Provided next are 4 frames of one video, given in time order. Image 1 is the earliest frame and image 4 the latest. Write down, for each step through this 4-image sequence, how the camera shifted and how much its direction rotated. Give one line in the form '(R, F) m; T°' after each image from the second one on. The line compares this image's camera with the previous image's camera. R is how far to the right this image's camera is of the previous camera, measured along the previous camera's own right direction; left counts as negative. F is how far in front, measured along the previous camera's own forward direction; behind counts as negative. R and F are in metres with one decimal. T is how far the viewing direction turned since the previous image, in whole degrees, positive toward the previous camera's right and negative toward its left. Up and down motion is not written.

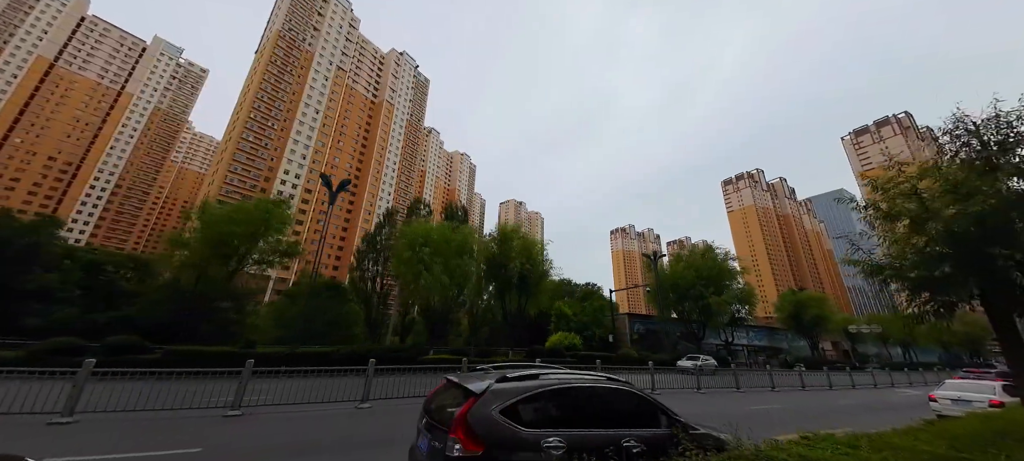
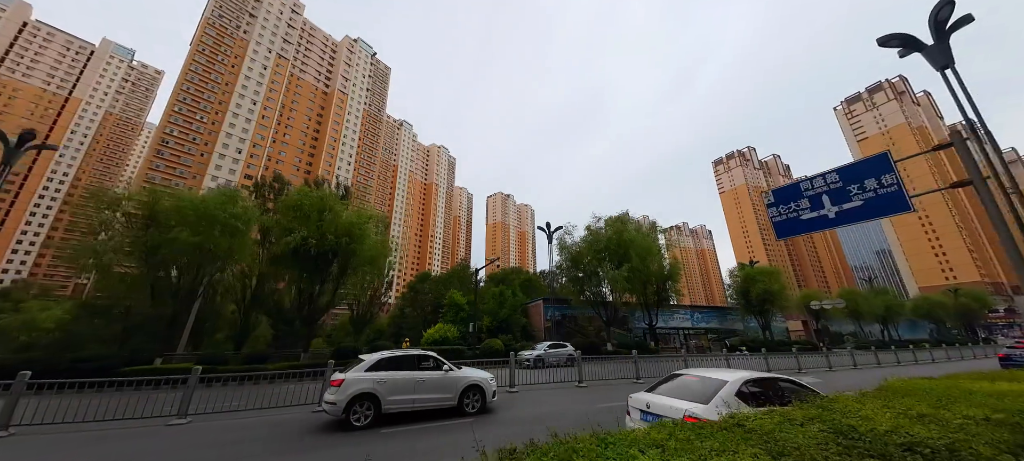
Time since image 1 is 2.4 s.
(+8.8, +4.0) m; -1°
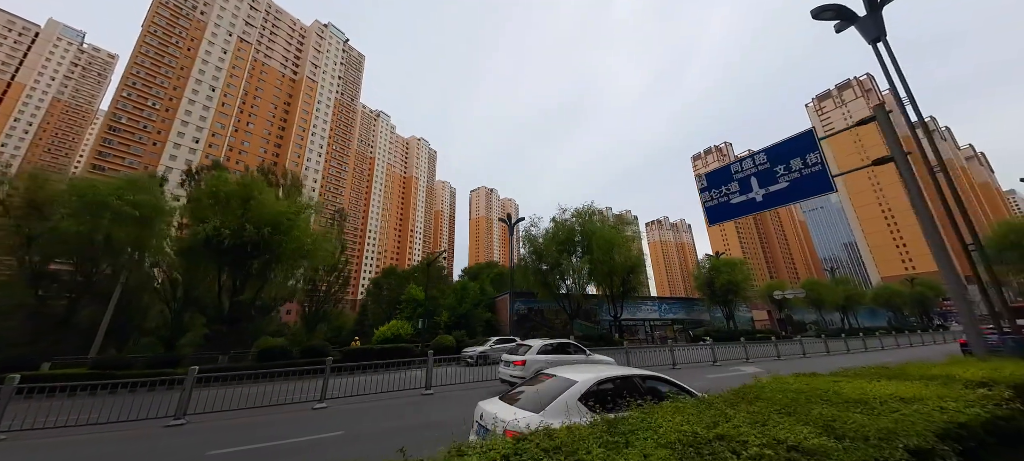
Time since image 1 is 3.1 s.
(+1.7, +0.7) m; +3°
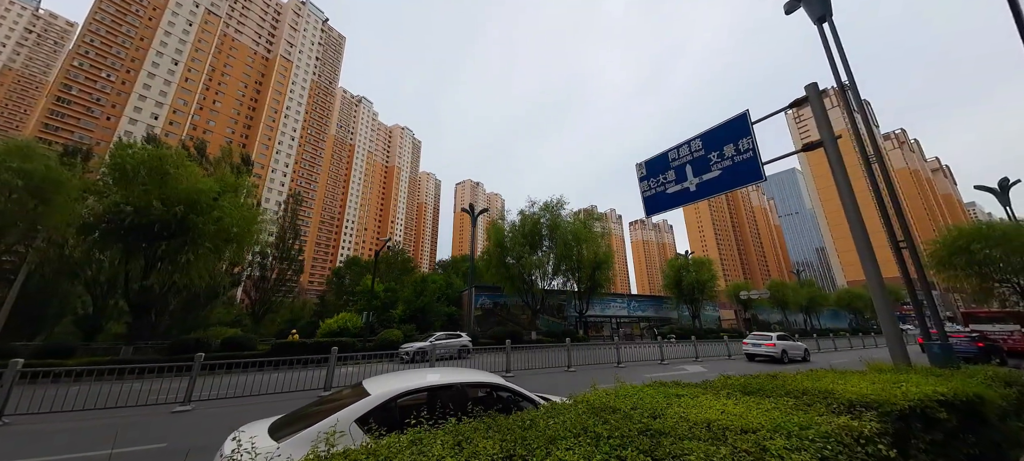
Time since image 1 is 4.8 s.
(+1.5, +0.7) m; +2°
